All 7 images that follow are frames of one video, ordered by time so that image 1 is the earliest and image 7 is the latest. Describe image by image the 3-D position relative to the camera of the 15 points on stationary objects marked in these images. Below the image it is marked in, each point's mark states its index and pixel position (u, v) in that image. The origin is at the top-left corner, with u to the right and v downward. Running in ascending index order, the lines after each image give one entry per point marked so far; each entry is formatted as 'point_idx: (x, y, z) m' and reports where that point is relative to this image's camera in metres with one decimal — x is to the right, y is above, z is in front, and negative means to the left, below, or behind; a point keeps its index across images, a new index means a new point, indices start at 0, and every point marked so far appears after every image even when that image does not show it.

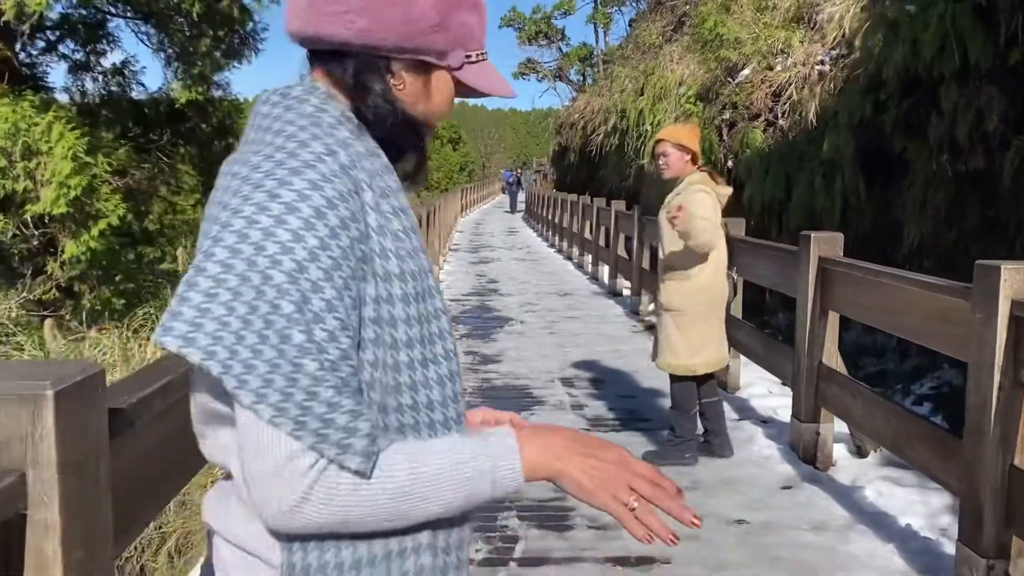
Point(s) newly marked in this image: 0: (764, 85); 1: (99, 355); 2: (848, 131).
0: (+3.1, +2.5, +10.3) m
1: (-3.4, -0.6, +7.0) m
2: (+3.1, +1.4, +7.6) m
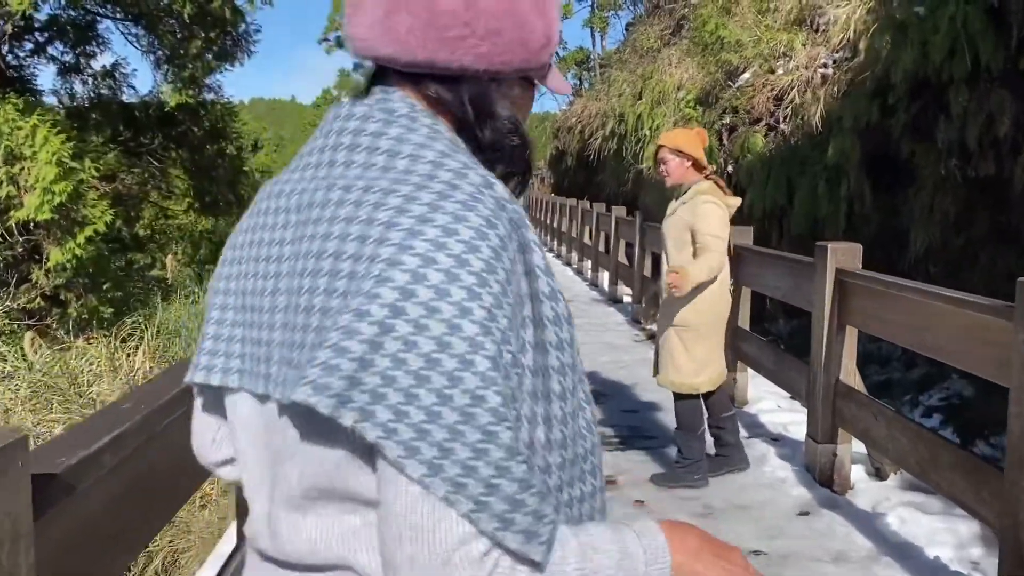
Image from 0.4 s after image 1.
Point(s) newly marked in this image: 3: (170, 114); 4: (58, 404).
0: (+3.1, +2.4, +10.1) m
1: (-3.4, -0.6, +6.8) m
2: (+3.1, +1.4, +7.5) m
3: (-3.6, +1.9, +8.9) m
4: (-3.4, -0.9, +6.2) m
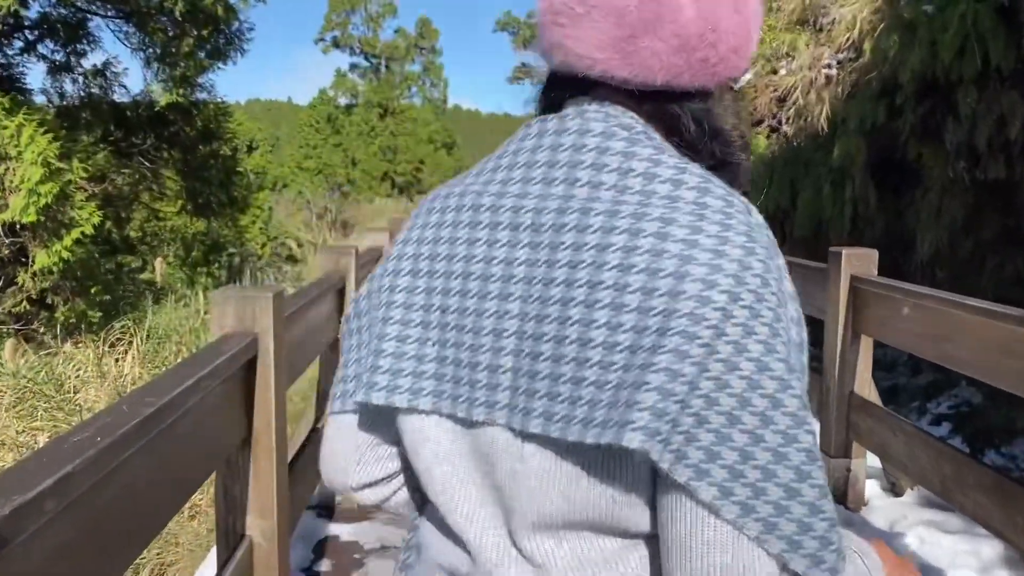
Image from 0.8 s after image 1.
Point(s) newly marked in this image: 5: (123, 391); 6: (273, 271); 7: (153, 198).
0: (+3.0, +2.4, +10.0) m
1: (-3.5, -0.6, +6.6) m
2: (+3.0, +1.3, +7.3) m
3: (-3.7, +1.8, +8.8) m
4: (-3.4, -0.9, +6.0) m
5: (-2.9, -0.8, +6.3) m
6: (-4.0, +0.3, +14.0) m
7: (-3.8, +1.0, +8.9) m
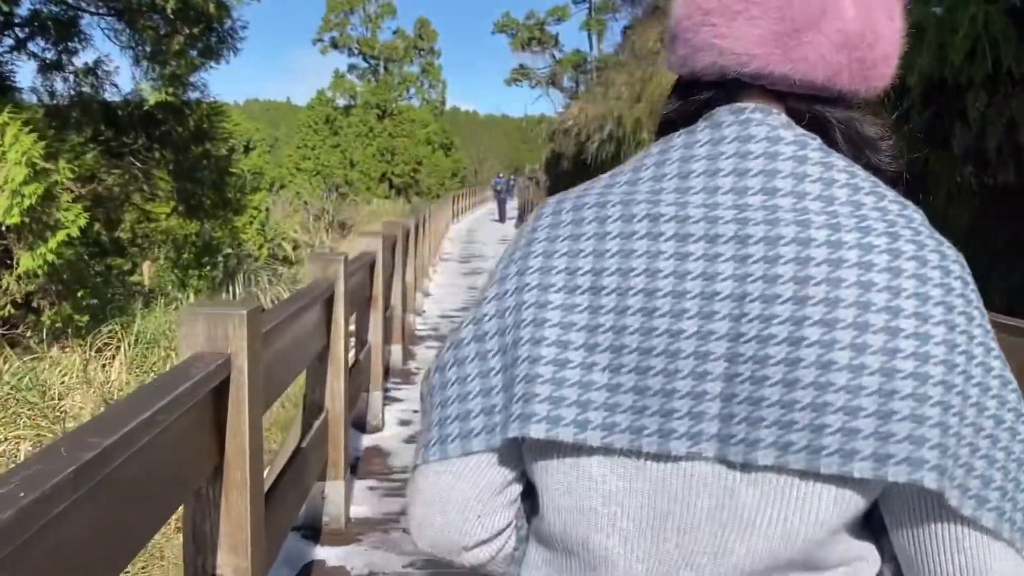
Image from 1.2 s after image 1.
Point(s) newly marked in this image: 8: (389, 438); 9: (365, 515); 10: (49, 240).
0: (+3.0, +2.3, +9.8) m
1: (-3.5, -0.7, +6.4) m
2: (+3.0, +1.3, +7.2) m
3: (-3.7, +1.8, +8.6) m
4: (-3.4, -0.9, +5.9) m
5: (-2.9, -0.8, +6.1) m
6: (-4.1, +0.2, +13.8) m
7: (-3.8, +0.9, +8.7) m
8: (-0.6, -0.8, +4.3) m
9: (-0.6, -0.9, +3.4) m
10: (-3.5, +0.4, +6.4) m
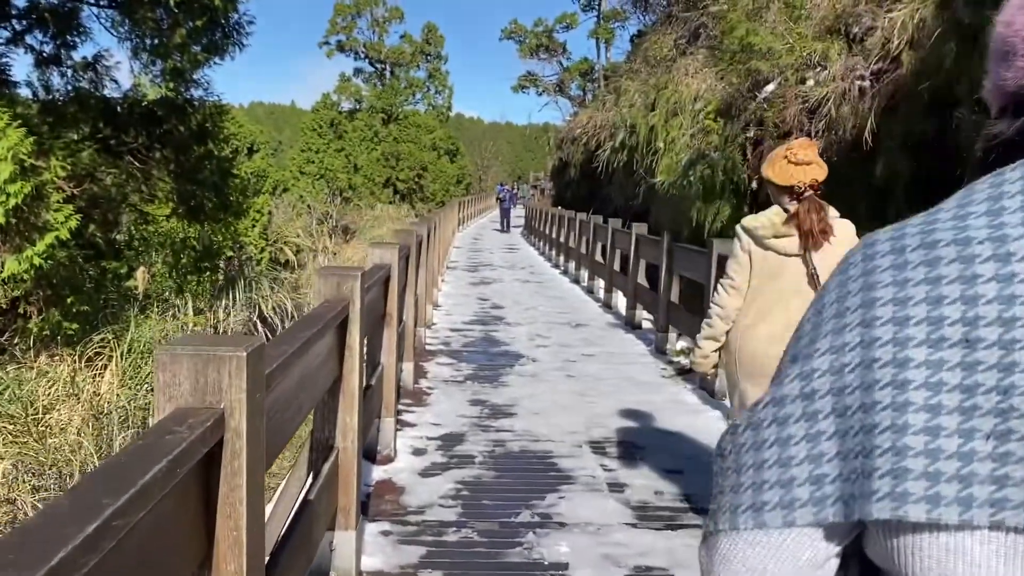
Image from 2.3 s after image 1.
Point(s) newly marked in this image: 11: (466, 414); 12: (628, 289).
0: (+3.2, +2.1, +9.5) m
1: (-3.4, -0.7, +6.0) m
2: (+3.2, +1.1, +6.8) m
3: (-3.5, +1.7, +8.2) m
4: (-3.3, -0.9, +5.4) m
5: (-2.8, -0.9, +5.7) m
6: (-3.9, +0.1, +13.4) m
7: (-3.7, +0.9, +8.3) m
8: (-0.5, -0.8, +3.9) m
9: (-0.5, -1.0, +3.0) m
10: (-3.4, +0.3, +6.0) m
11: (-0.3, -0.7, +4.8) m
12: (+1.2, 0.0, +8.4) m
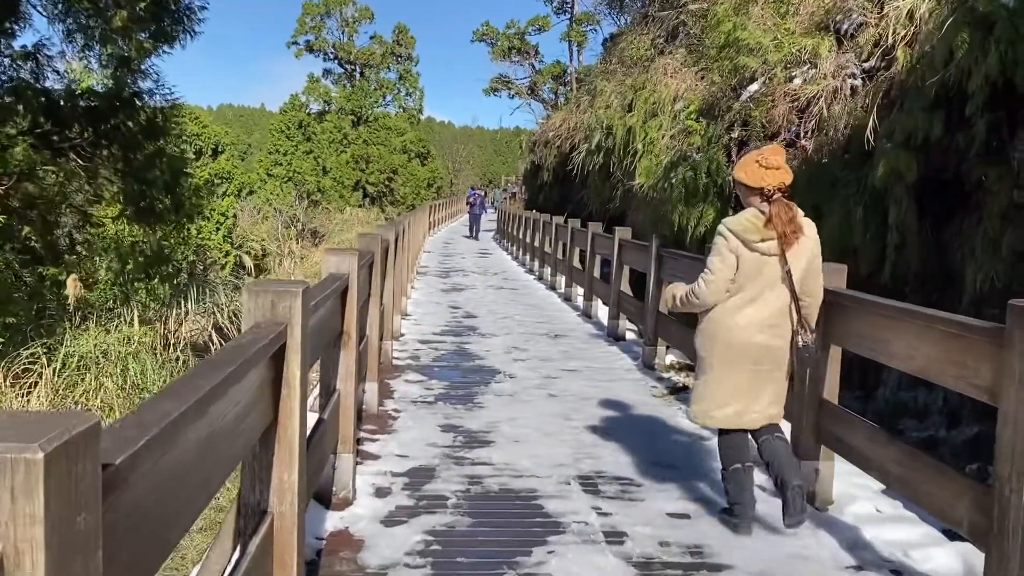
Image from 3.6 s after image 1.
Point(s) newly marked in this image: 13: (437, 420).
0: (+2.9, +2.0, +9.0) m
1: (-3.5, -0.8, +5.3) m
2: (+3.0, +1.0, +6.3) m
3: (-3.7, +1.7, +7.5) m
4: (-3.4, -1.0, +4.8) m
5: (-3.0, -0.9, +5.1) m
6: (-4.3, 0.0, +12.7) m
7: (-3.9, +0.8, +7.7) m
8: (-0.6, -0.9, +3.3) m
9: (-0.5, -1.0, +2.4) m
10: (-3.5, +0.3, +5.3) m
11: (-0.4, -0.8, +4.3) m
12: (+0.9, -0.1, +7.9) m
13: (-0.4, -0.7, +4.7) m
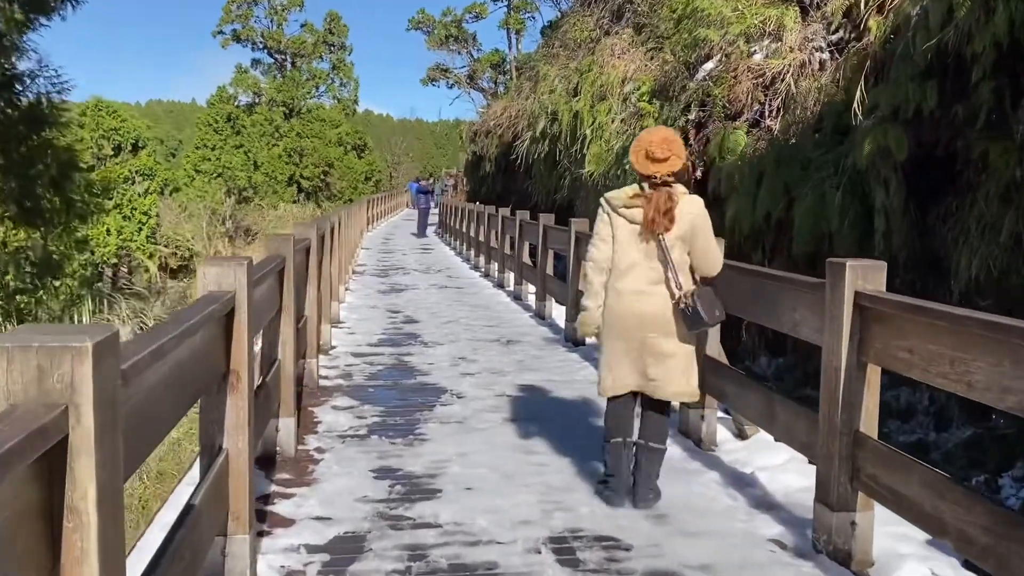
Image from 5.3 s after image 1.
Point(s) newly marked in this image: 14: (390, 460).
0: (+2.3, +2.1, +8.3) m
1: (-3.8, -0.9, +4.2) m
2: (+2.6, +1.1, +5.7) m
3: (-4.2, +1.5, +6.4) m
4: (-3.6, -1.1, +3.7) m
5: (-3.2, -1.0, +4.0) m
6: (-5.1, 0.0, +11.6) m
7: (-4.4, +0.7, +6.5) m
8: (-0.7, -1.0, +2.4) m
9: (-0.6, -1.1, +1.5) m
10: (-3.8, +0.1, +4.2) m
11: (-0.6, -0.8, +3.4) m
12: (+0.5, -0.1, +7.1) m
13: (-0.6, -0.8, +3.8) m
14: (-0.6, -0.8, +3.8) m
